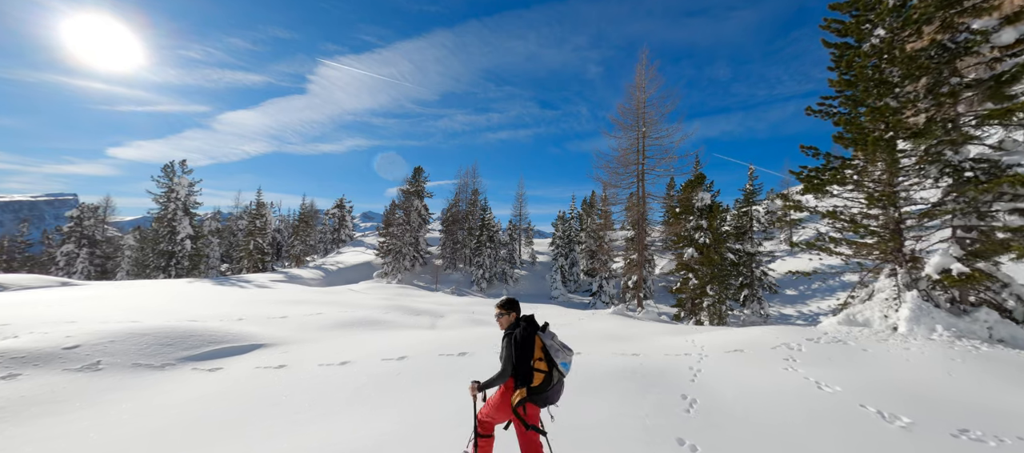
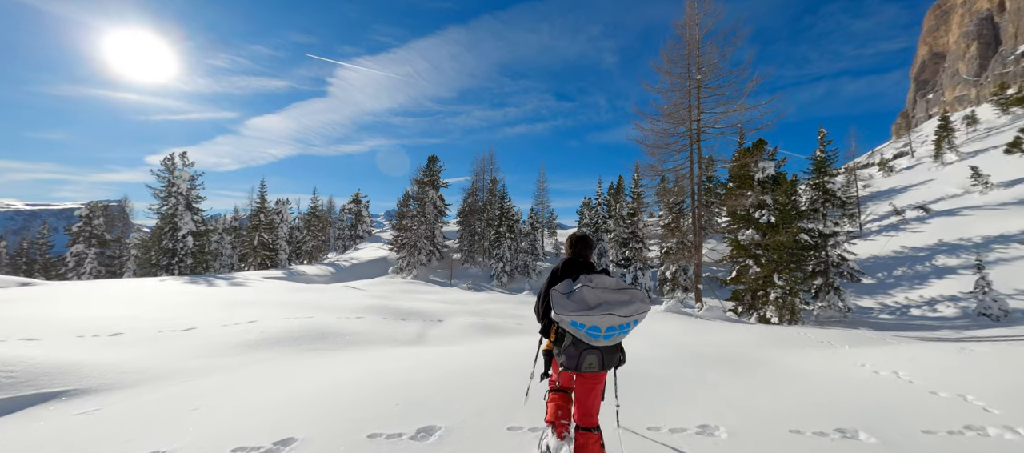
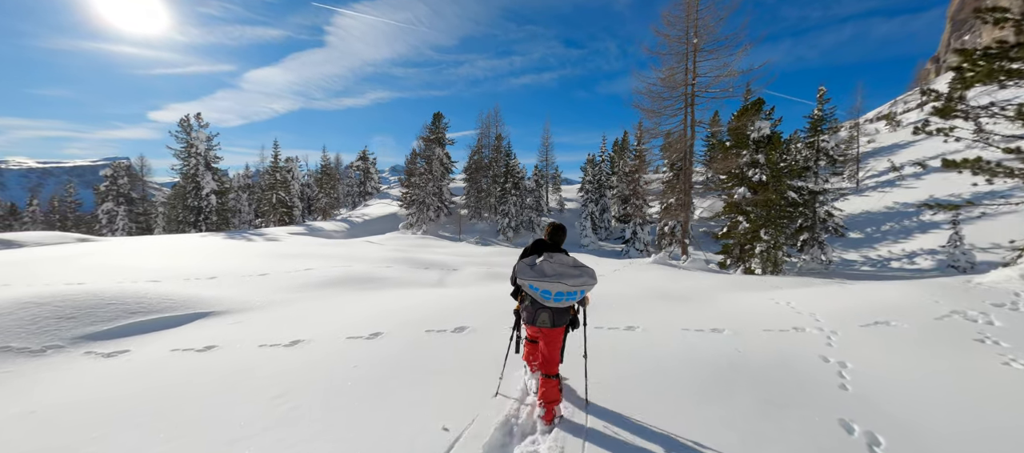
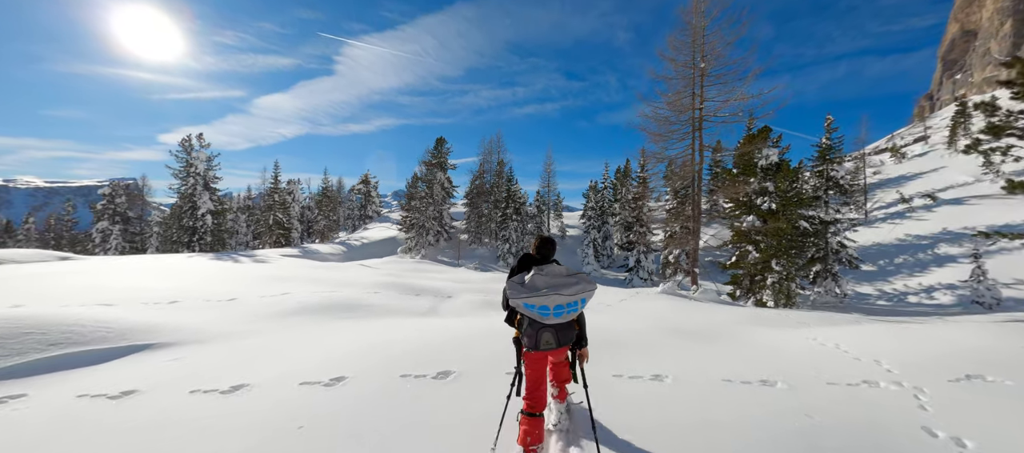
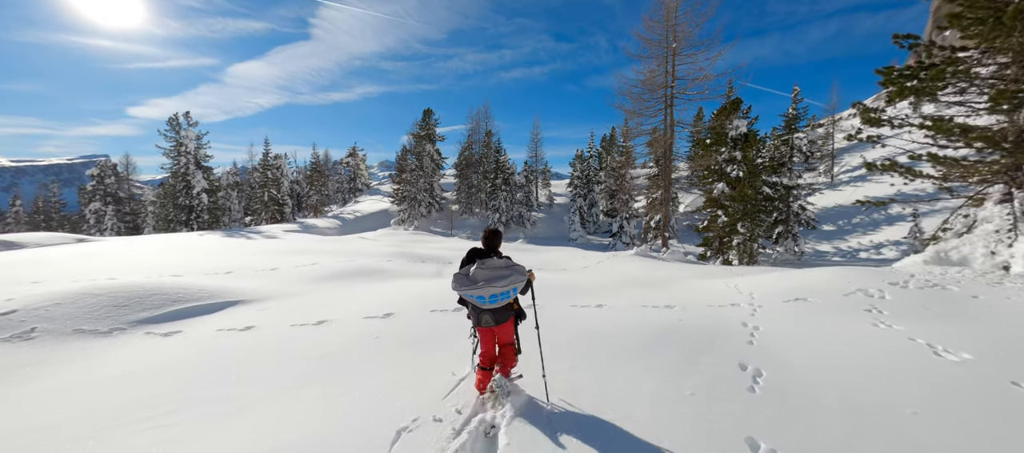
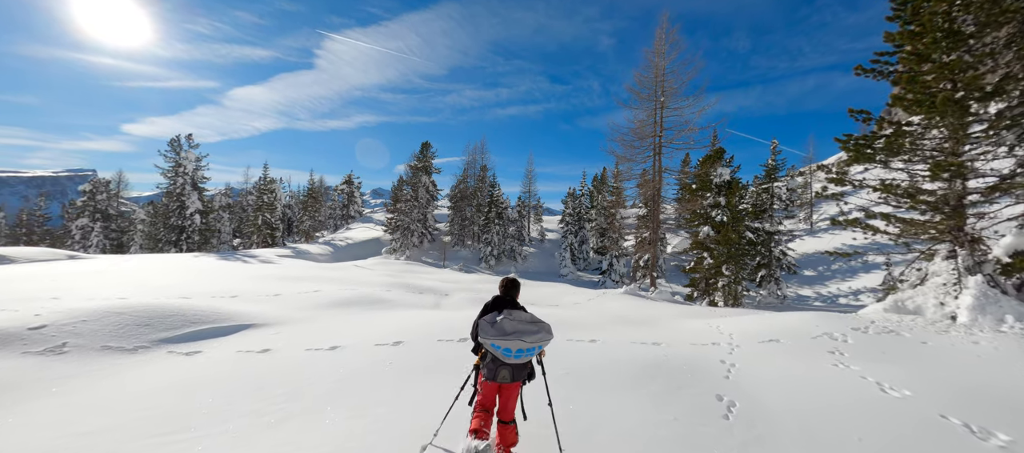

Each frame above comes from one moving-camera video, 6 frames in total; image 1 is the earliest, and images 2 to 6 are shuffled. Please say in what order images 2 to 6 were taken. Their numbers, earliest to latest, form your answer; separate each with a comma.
6, 5, 3, 4, 2
